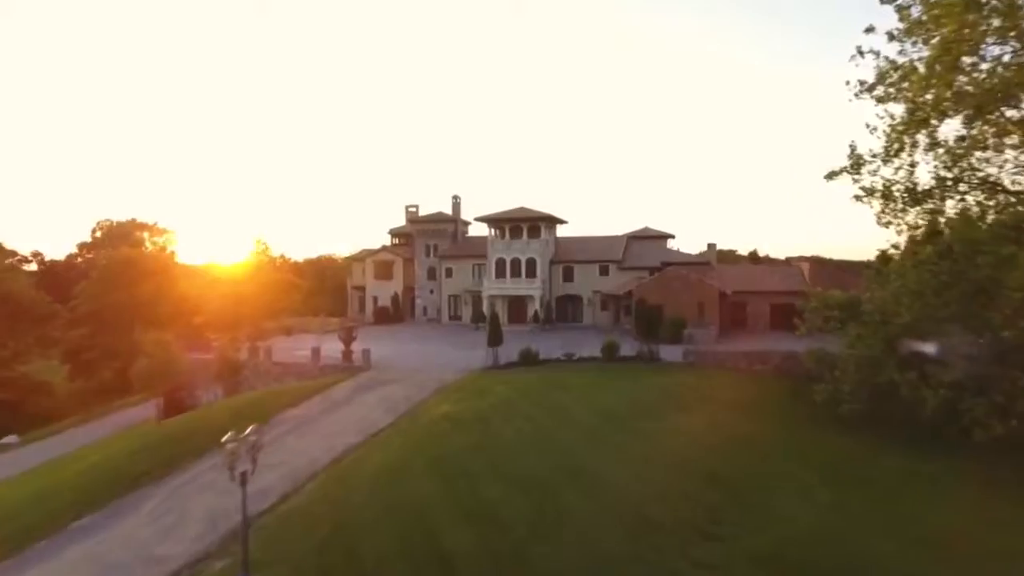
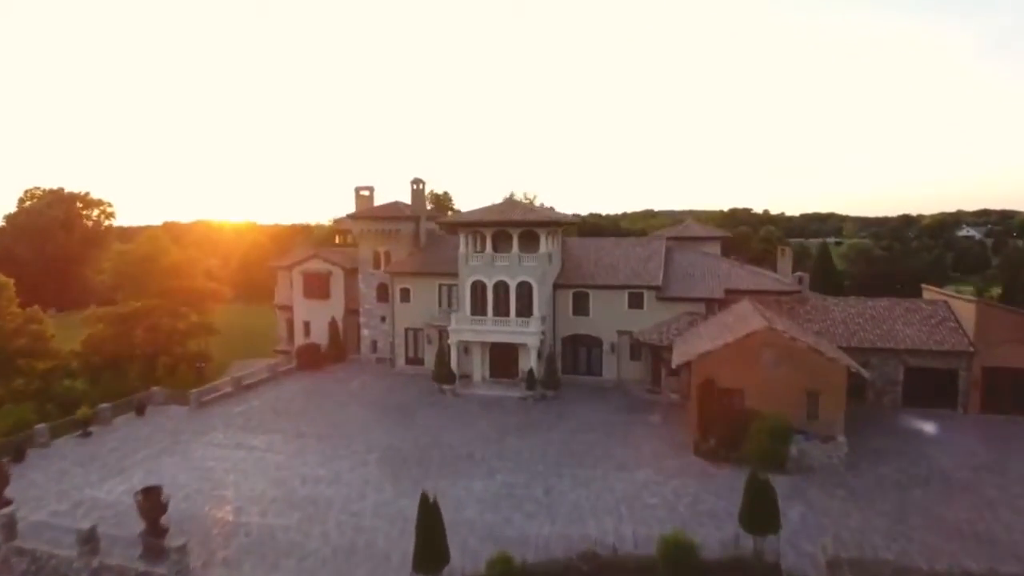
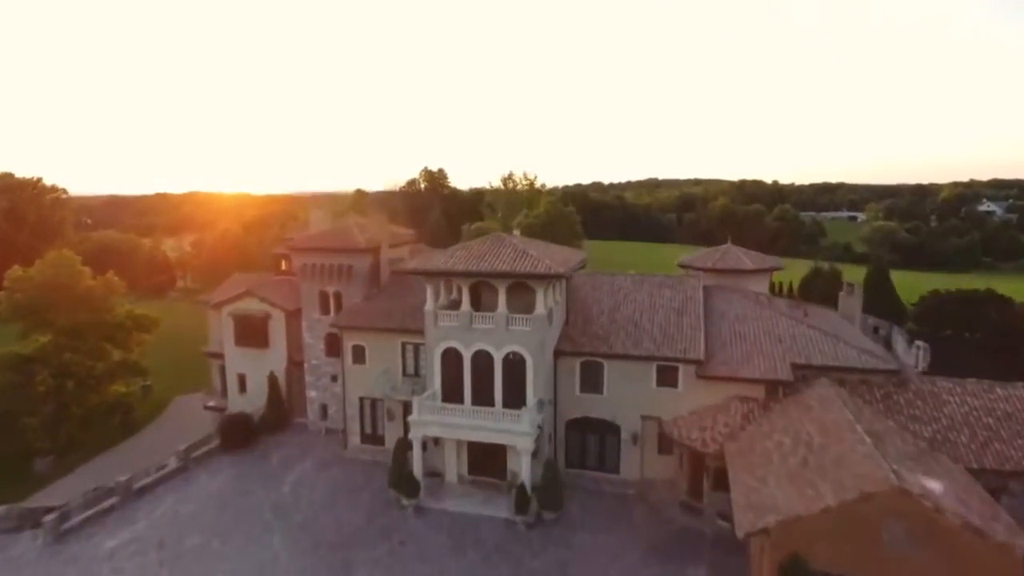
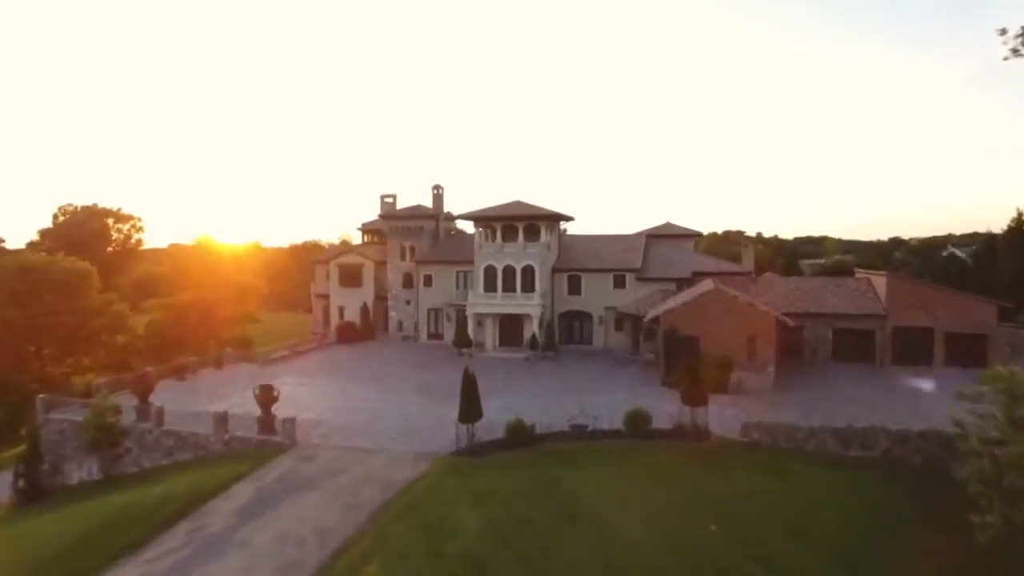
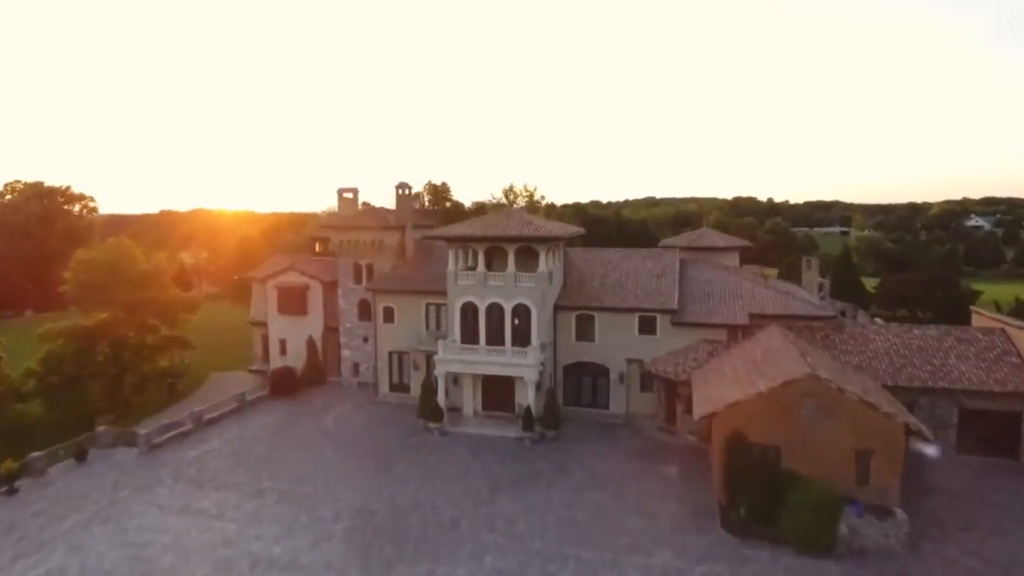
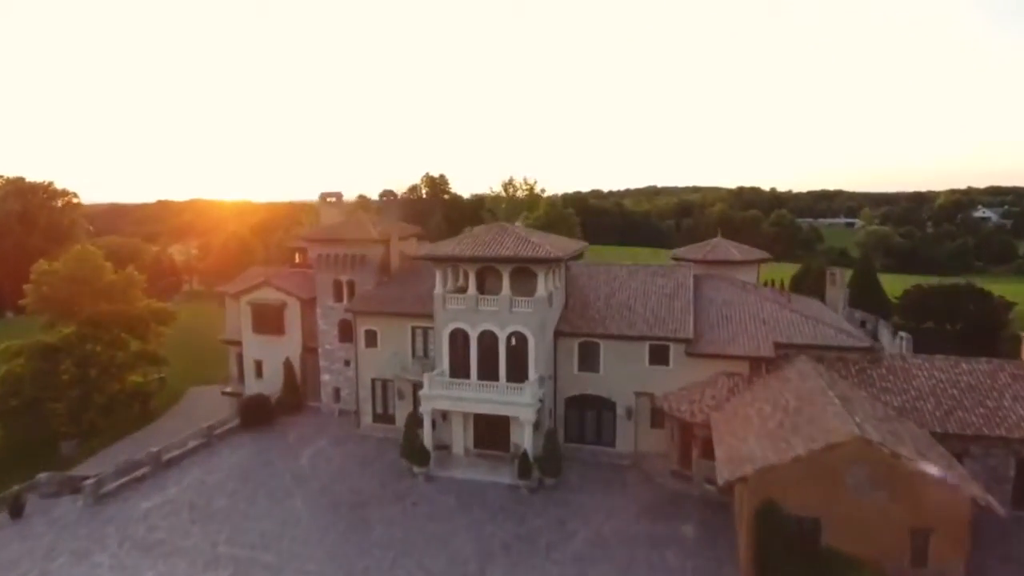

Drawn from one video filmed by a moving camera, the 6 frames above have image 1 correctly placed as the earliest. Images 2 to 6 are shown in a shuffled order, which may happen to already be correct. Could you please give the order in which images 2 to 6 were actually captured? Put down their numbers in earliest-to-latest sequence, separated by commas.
4, 2, 5, 6, 3
